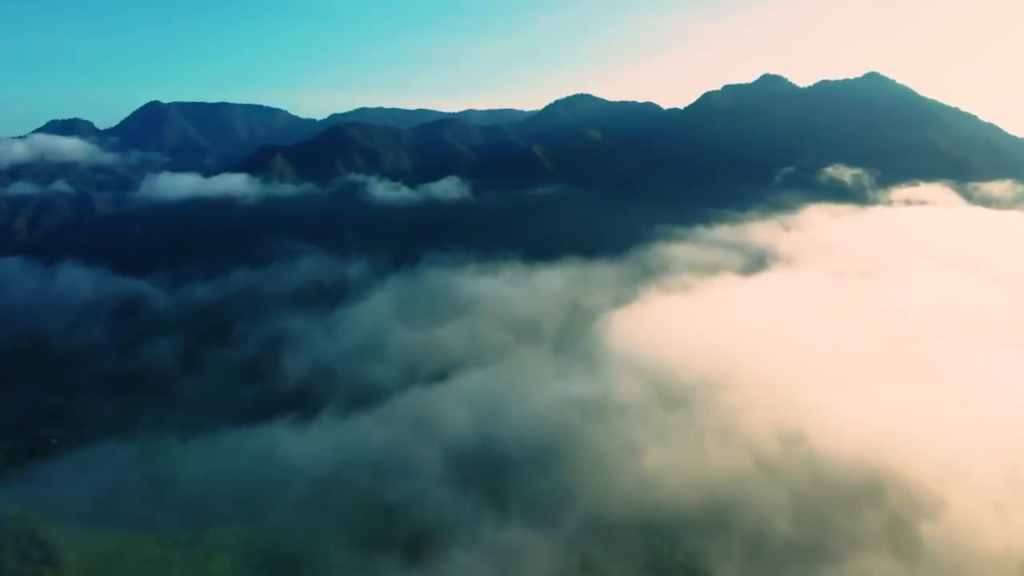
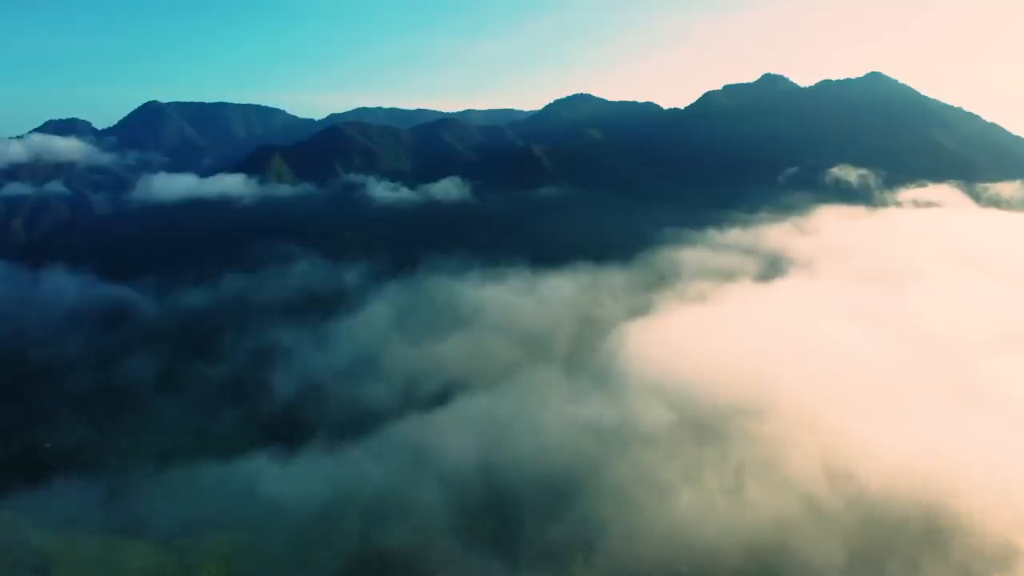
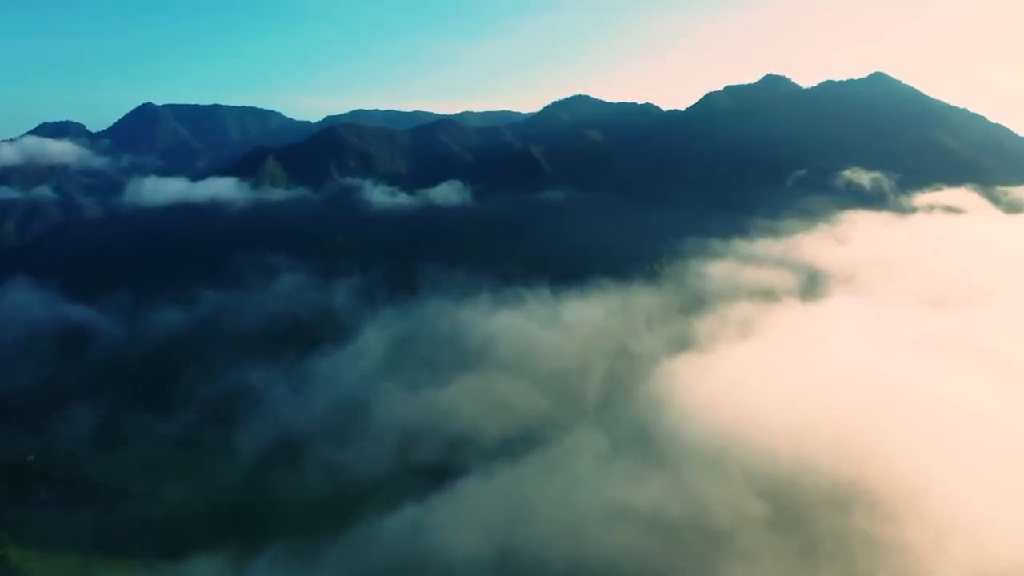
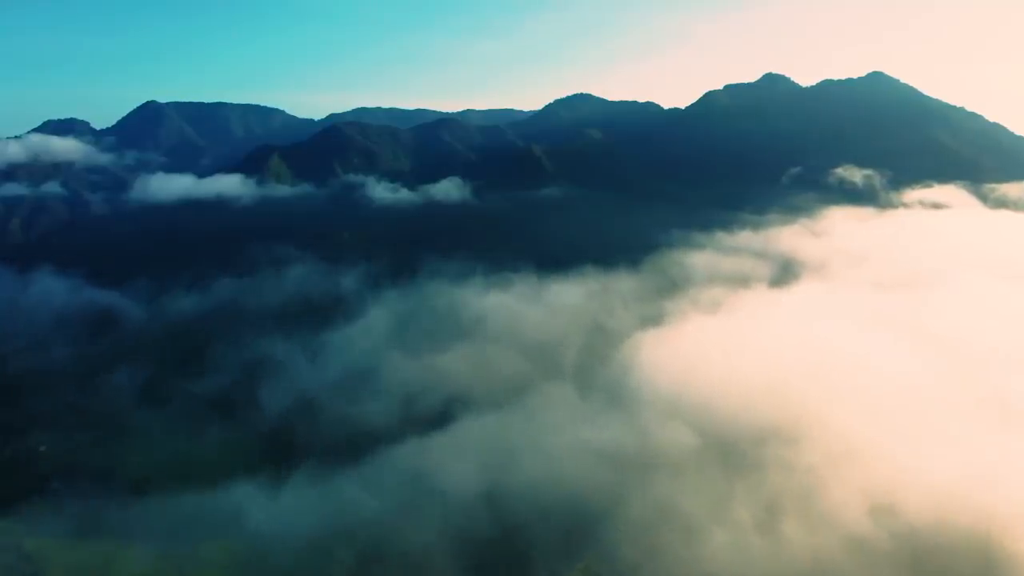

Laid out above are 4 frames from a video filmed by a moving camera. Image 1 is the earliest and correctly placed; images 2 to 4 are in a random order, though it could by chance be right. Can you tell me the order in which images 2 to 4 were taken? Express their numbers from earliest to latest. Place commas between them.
2, 4, 3
